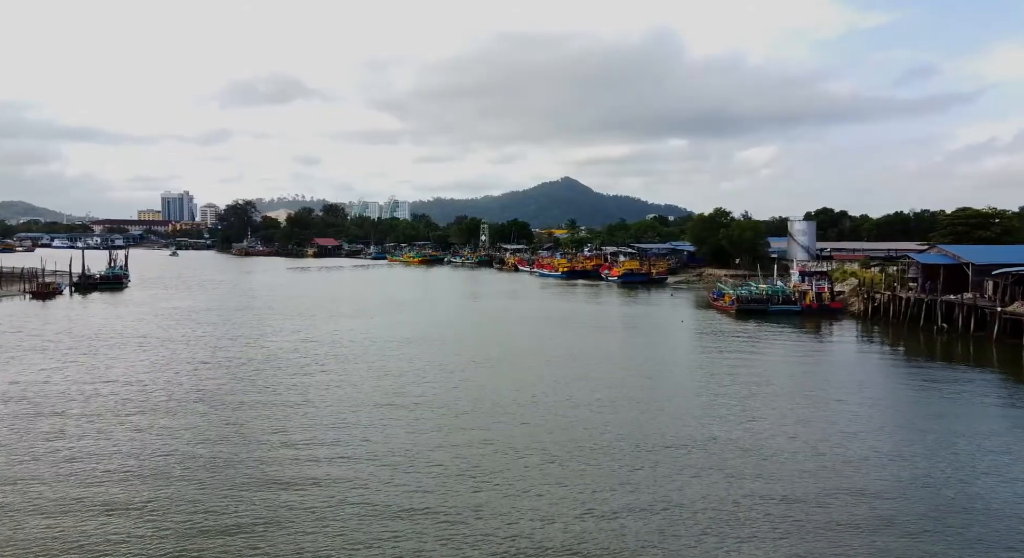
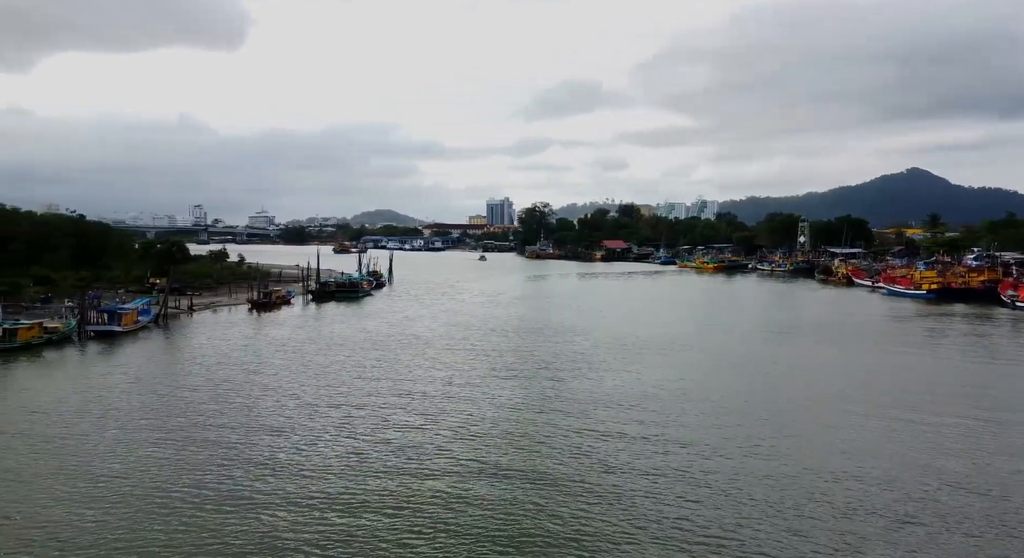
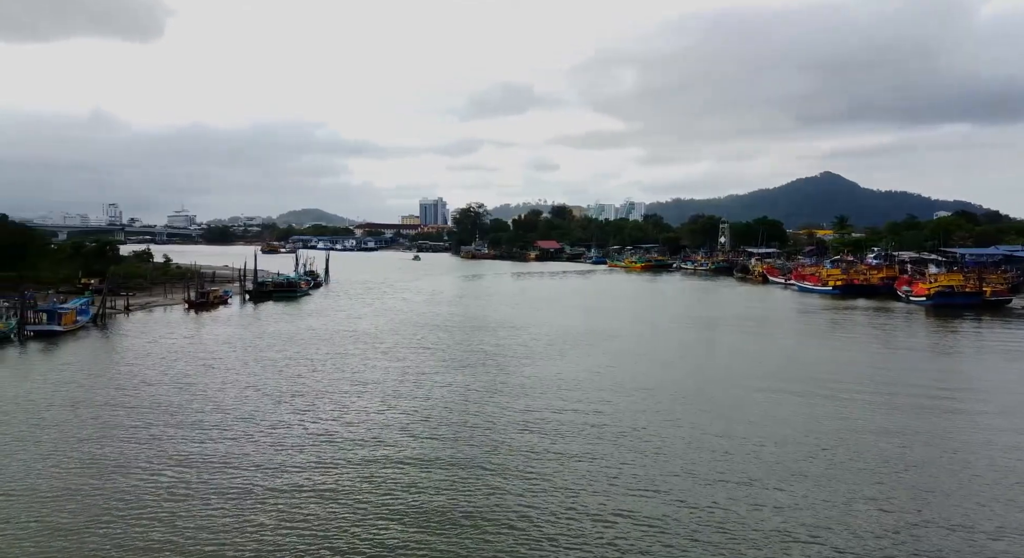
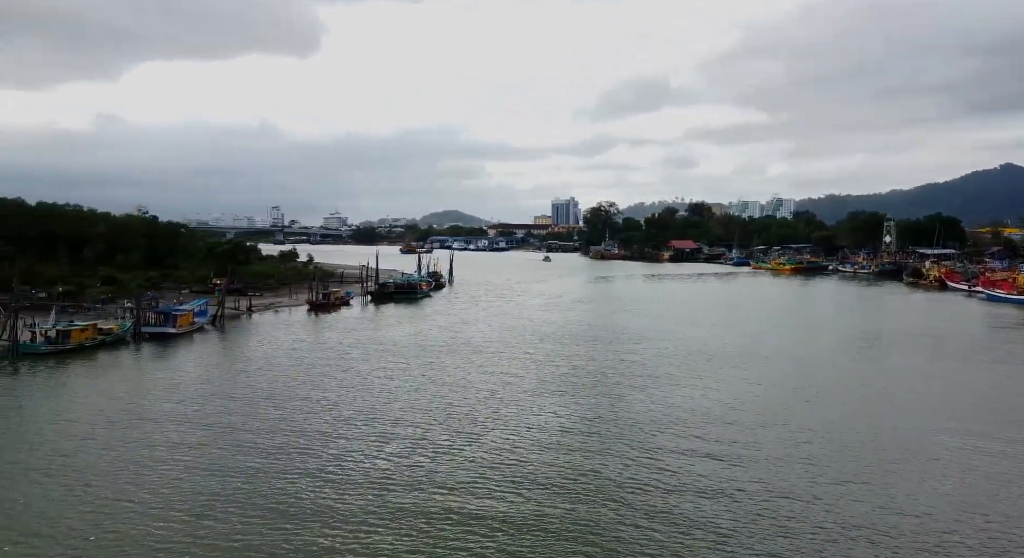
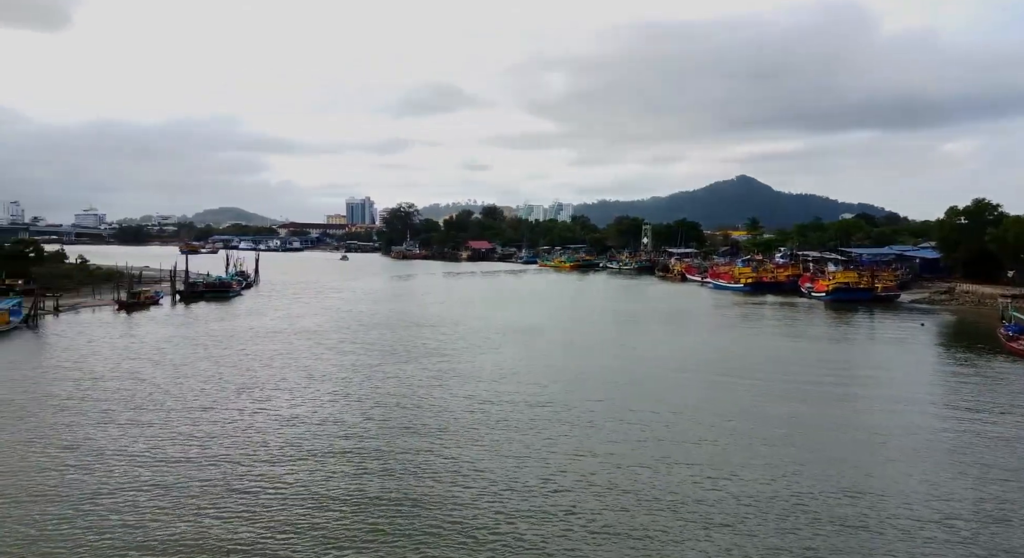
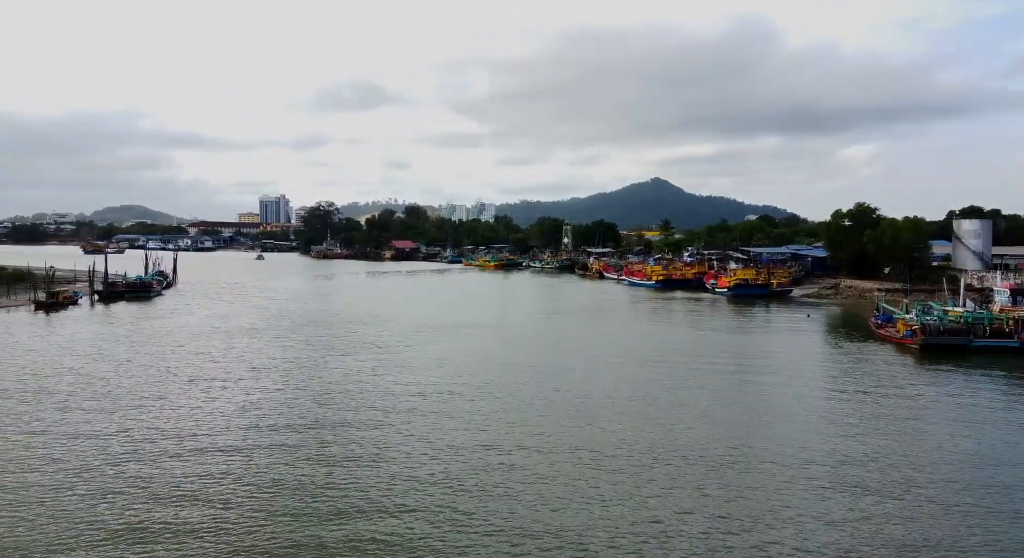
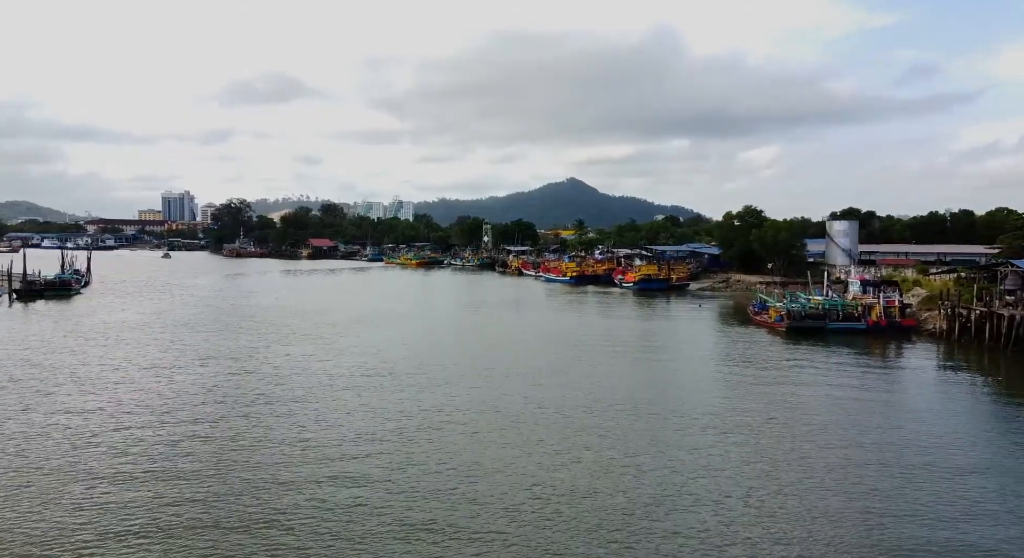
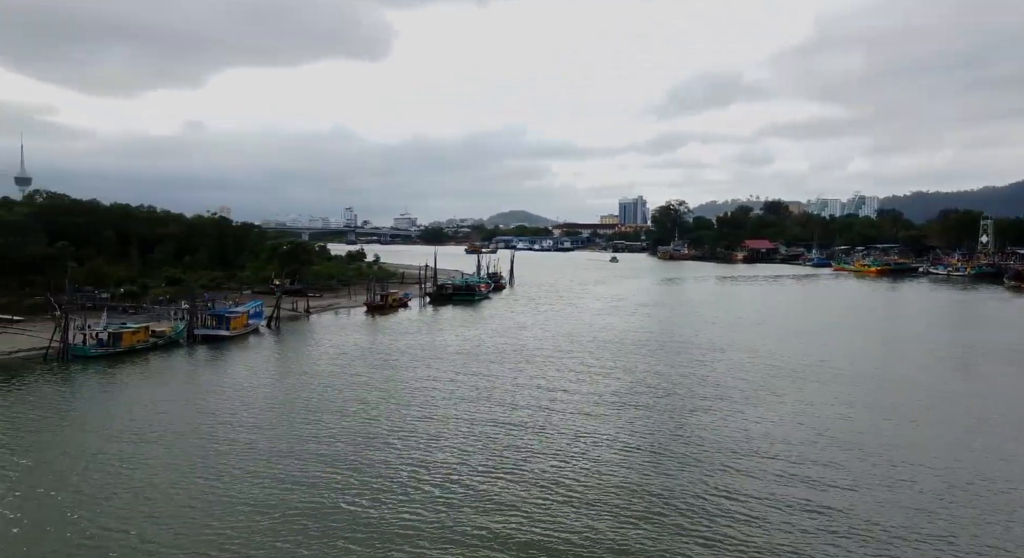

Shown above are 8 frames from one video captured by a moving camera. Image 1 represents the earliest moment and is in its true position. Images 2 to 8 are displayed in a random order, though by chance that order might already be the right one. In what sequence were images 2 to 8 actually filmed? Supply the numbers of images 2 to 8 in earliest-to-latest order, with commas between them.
7, 6, 5, 3, 2, 4, 8
